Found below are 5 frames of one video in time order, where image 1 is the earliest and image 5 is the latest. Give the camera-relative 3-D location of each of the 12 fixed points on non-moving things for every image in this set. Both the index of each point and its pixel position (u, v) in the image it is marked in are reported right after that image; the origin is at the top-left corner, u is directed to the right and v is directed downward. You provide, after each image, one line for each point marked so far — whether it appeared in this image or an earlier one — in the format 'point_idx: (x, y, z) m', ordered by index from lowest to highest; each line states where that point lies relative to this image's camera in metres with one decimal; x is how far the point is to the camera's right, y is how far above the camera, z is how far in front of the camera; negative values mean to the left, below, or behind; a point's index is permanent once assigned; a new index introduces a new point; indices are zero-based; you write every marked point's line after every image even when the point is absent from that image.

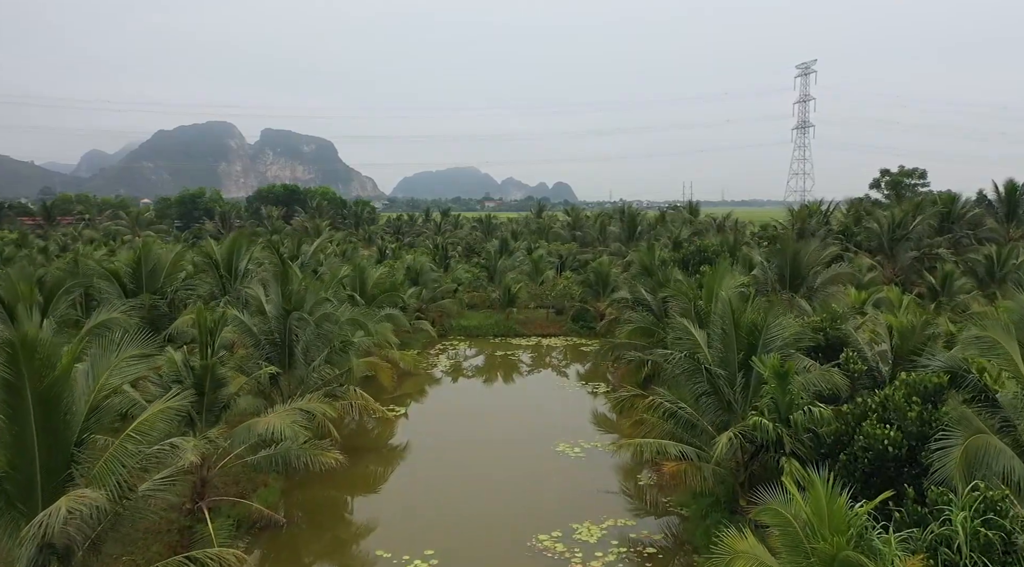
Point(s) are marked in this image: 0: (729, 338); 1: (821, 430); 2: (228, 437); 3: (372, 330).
0: (+2.9, -0.8, +10.1) m
1: (+3.6, -1.7, +8.7) m
2: (-3.7, -2.0, +9.9) m
3: (-3.2, -1.1, +17.5) m
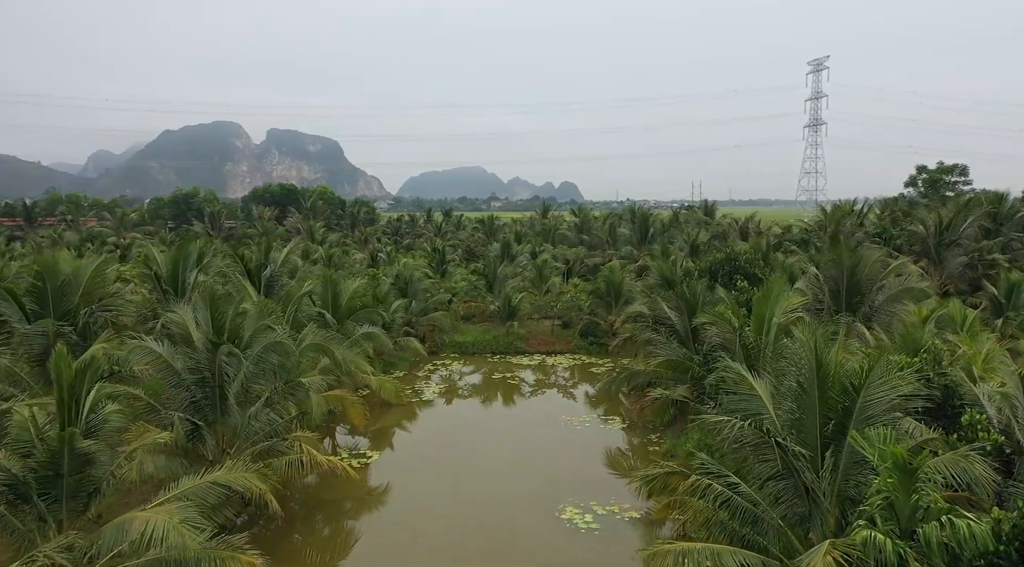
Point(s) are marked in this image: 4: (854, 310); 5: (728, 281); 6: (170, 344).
0: (+2.8, -1.1, +7.1) m
1: (+3.5, -2.0, +5.7) m
2: (-3.8, -2.4, +6.9) m
3: (-3.3, -1.5, +14.6) m
4: (+6.5, -0.5, +14.4) m
5: (+5.1, +0.1, +17.9) m
6: (-4.9, -0.9, +10.8) m
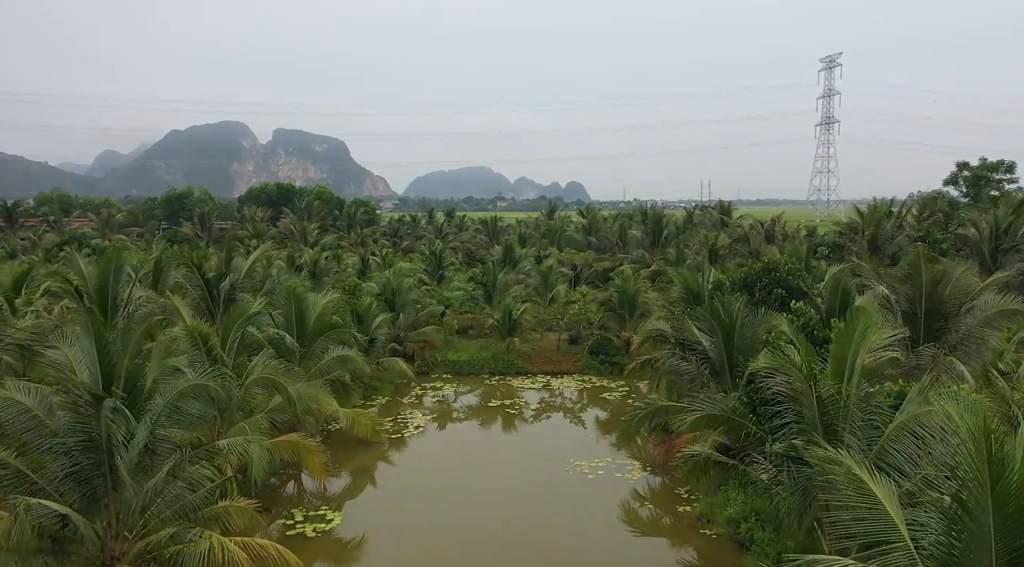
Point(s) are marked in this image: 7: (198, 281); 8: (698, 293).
0: (+2.7, -1.4, +4.3) m
1: (+3.3, -2.3, +2.9) m
2: (-4.0, -2.7, +4.2) m
3: (-3.4, -1.8, +11.8) m
4: (+6.5, -0.8, +11.6) m
5: (+5.1, -0.2, +15.1) m
6: (-5.0, -1.2, +8.1) m
7: (-7.0, +0.1, +16.9) m
8: (+3.9, -0.2, +16.0) m
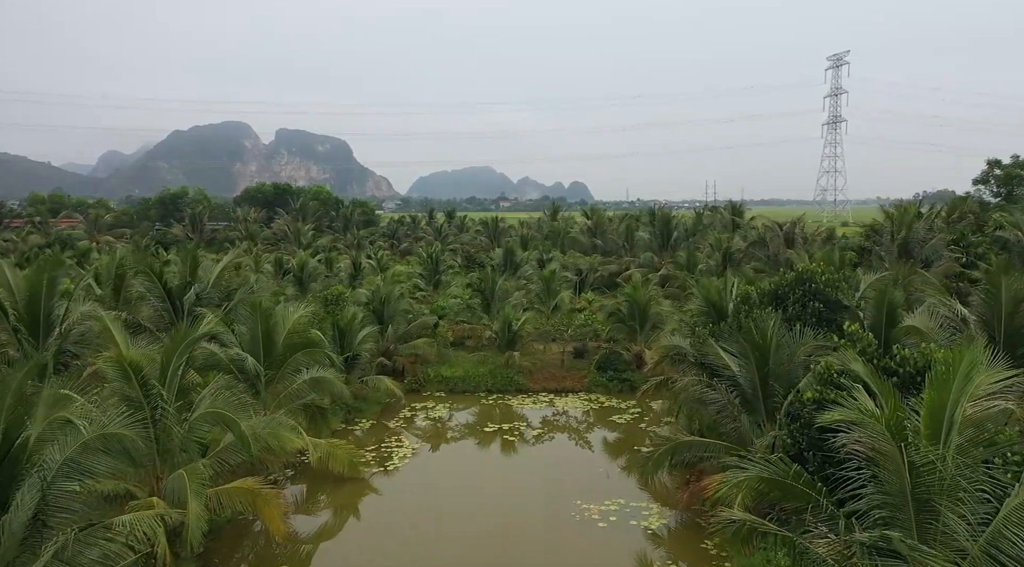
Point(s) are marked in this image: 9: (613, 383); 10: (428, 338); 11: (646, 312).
0: (+2.6, -1.6, +2.4) m
1: (+3.2, -2.6, +1.0) m
2: (-4.0, -2.9, +2.3) m
3: (-3.4, -2.0, +10.0) m
4: (+6.4, -1.0, +9.7) m
5: (+5.1, -0.5, +13.2) m
6: (-5.1, -1.4, +6.2) m
7: (-7.1, -0.2, +15.1) m
8: (+3.8, -0.4, +14.1) m
9: (+2.6, -2.5, +19.3) m
10: (-2.2, -1.4, +20.0) m
11: (+3.3, -0.7, +18.8) m
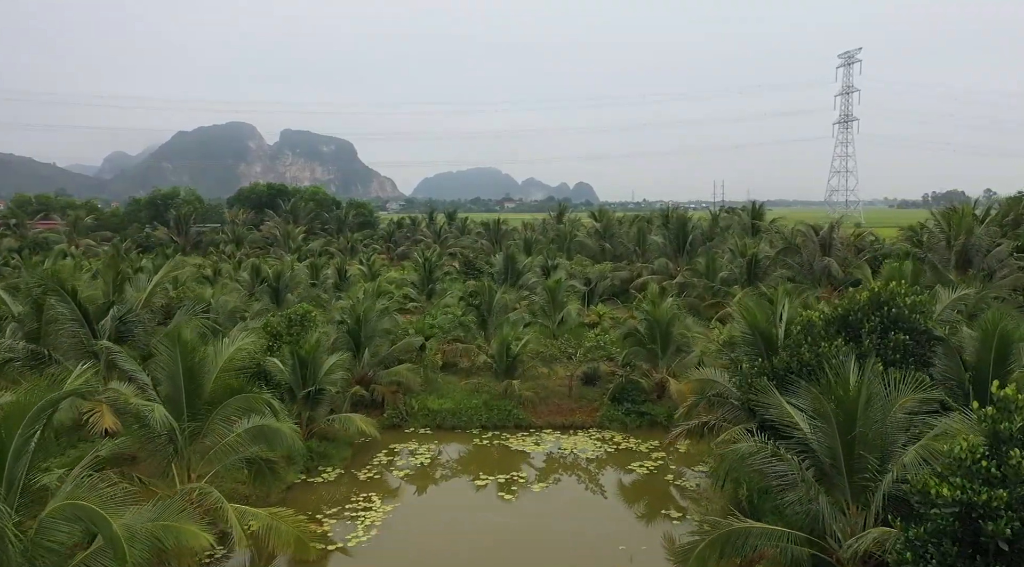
0: (+2.5, -1.9, -0.5) m
1: (+3.1, -2.9, -1.9) m
2: (-4.2, -3.2, -0.6) m
3: (-3.5, -2.3, +7.1) m
4: (+6.3, -1.4, +6.7) m
5: (+5.0, -0.8, +10.2) m
6: (-5.2, -1.7, +3.3) m
7: (-7.1, -0.5, +12.2) m
8: (+3.8, -0.8, +11.2) m
9: (+2.6, -2.9, +16.4) m
10: (-2.2, -1.8, +17.0) m
11: (+3.3, -1.0, +15.9) m
